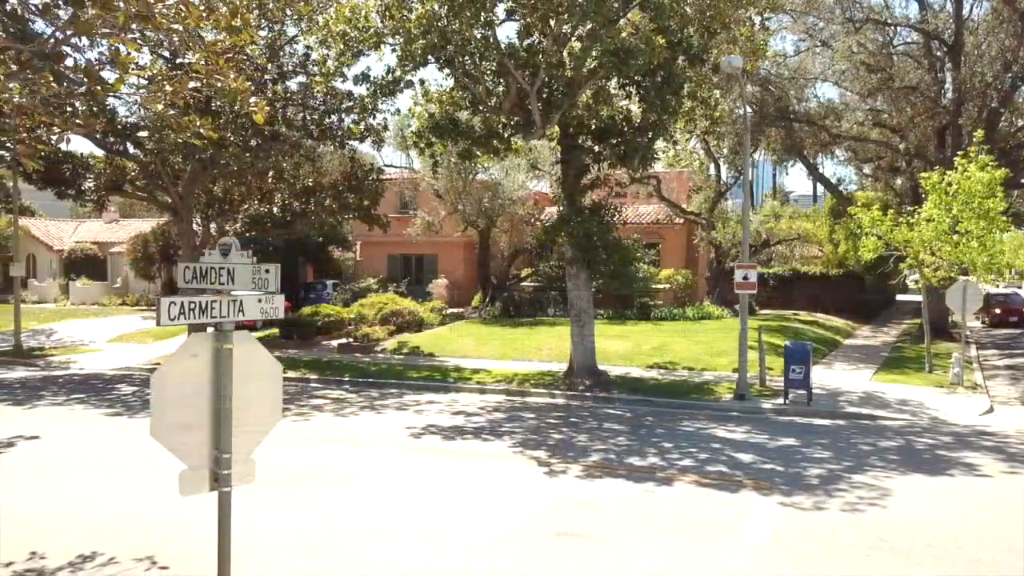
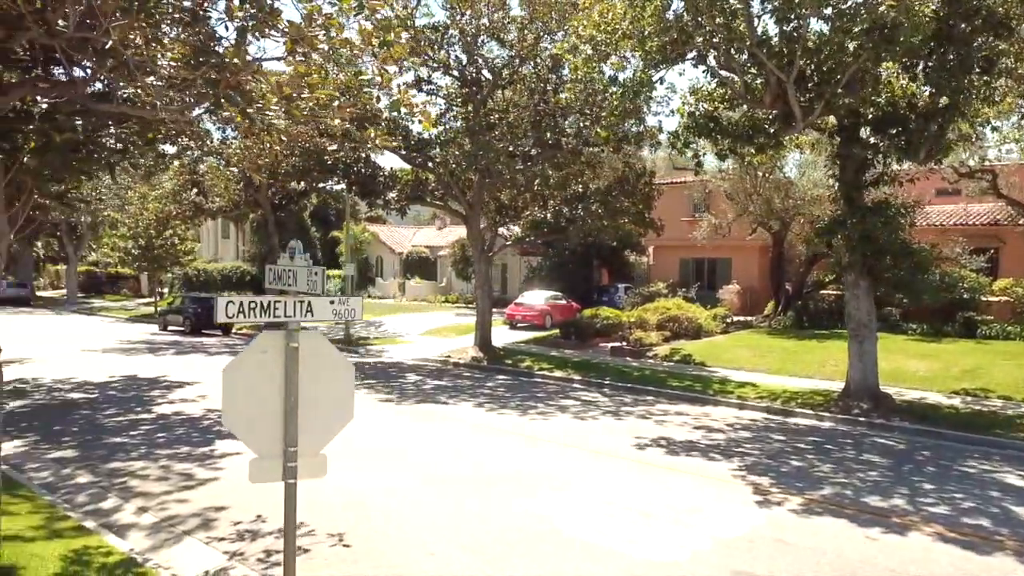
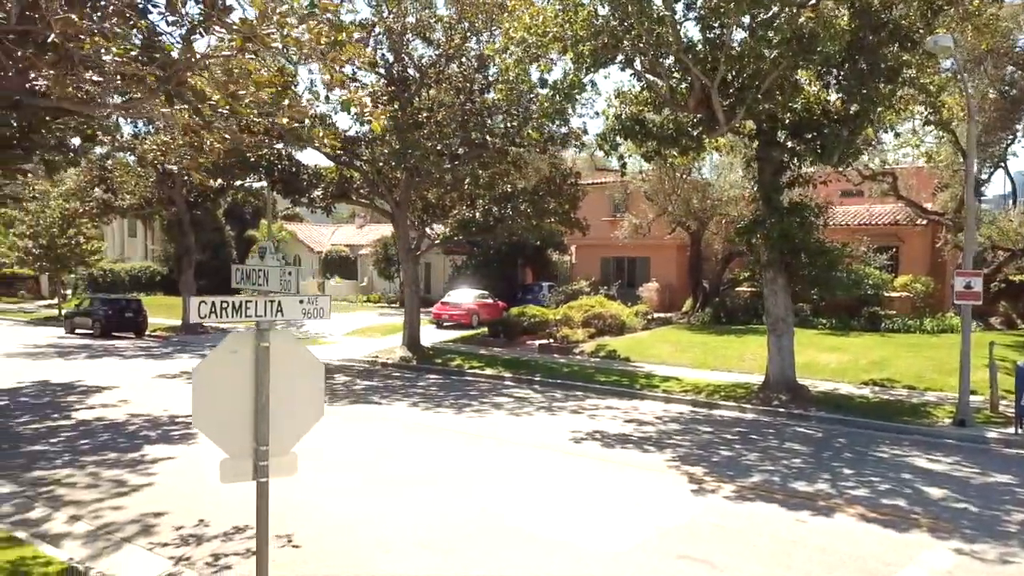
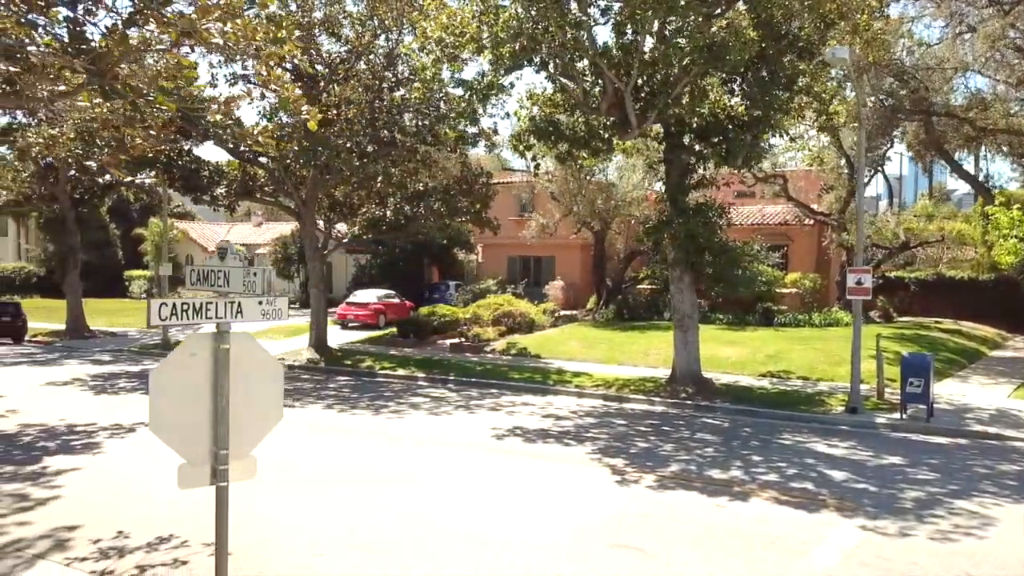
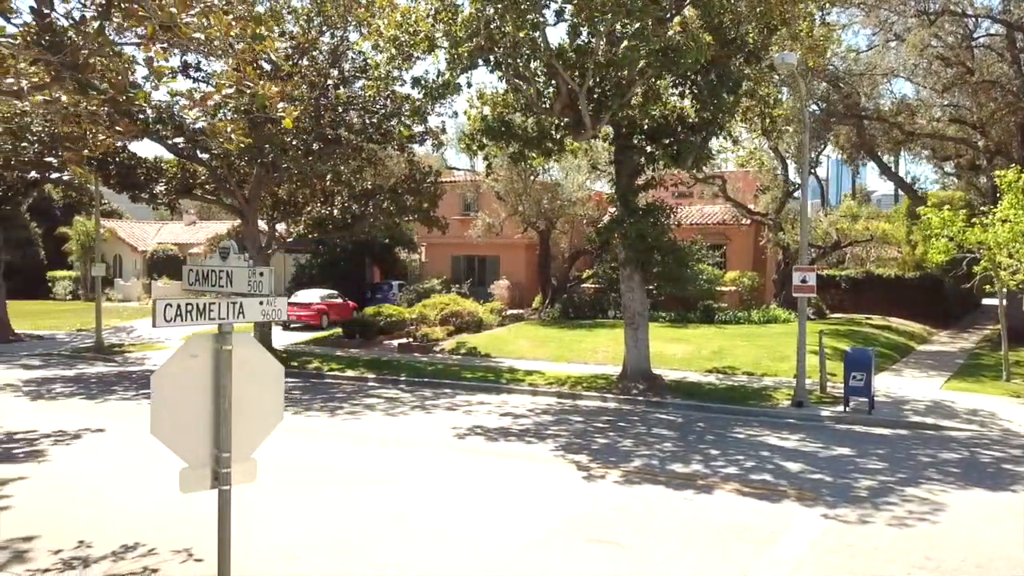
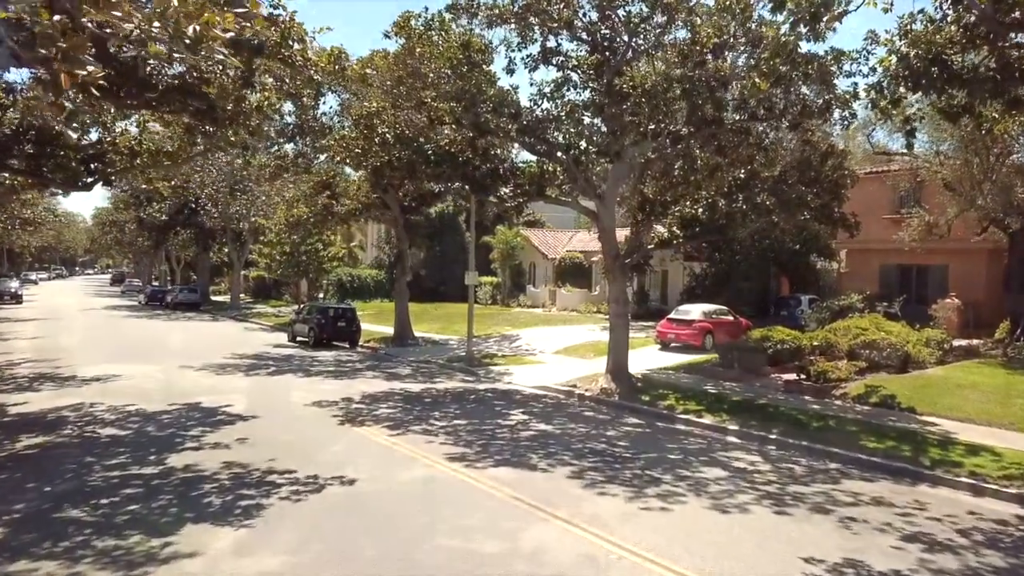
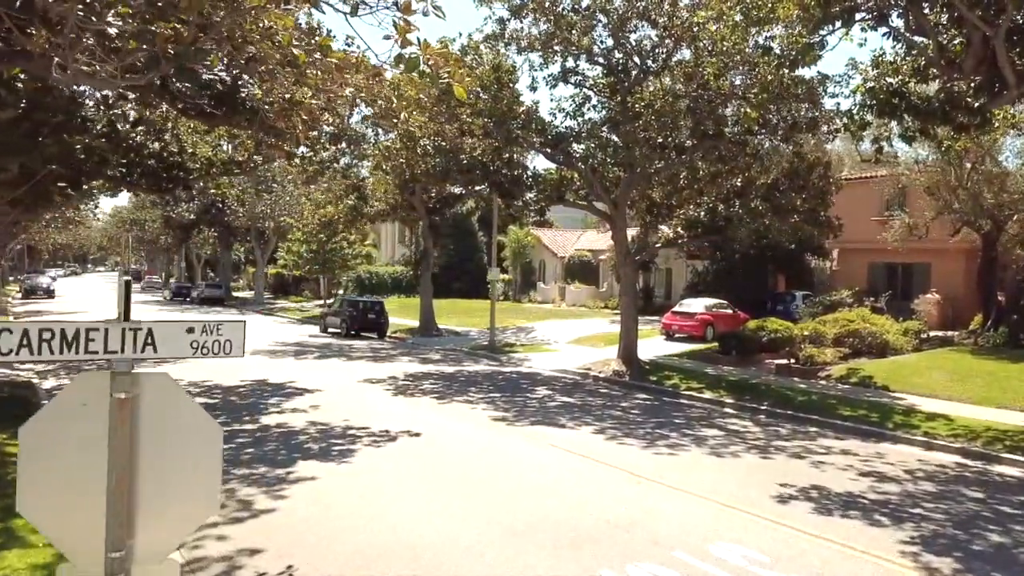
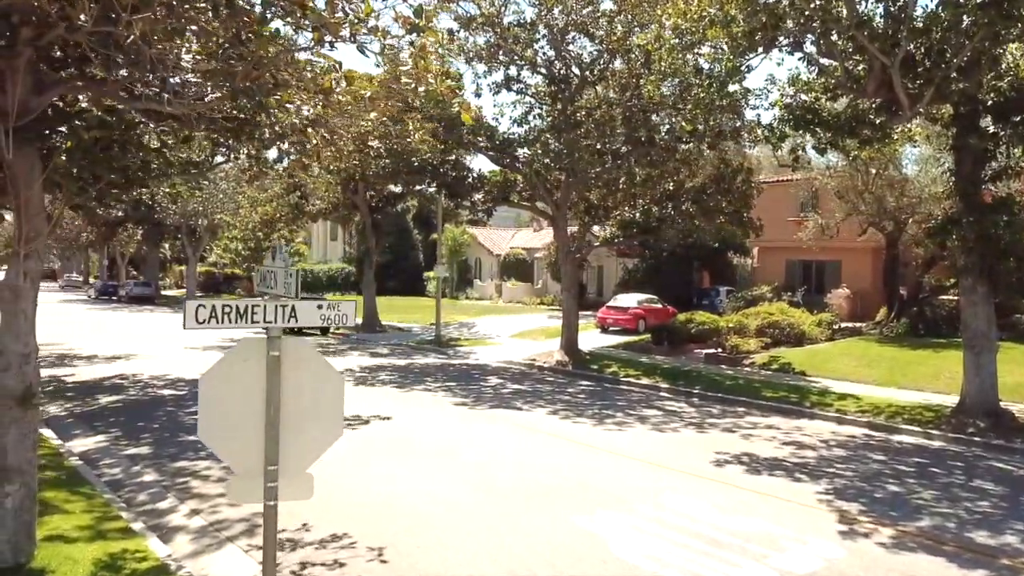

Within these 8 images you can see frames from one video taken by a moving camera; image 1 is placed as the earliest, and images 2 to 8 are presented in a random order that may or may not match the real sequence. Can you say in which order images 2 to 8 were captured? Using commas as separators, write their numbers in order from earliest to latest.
5, 4, 3, 2, 8, 7, 6
